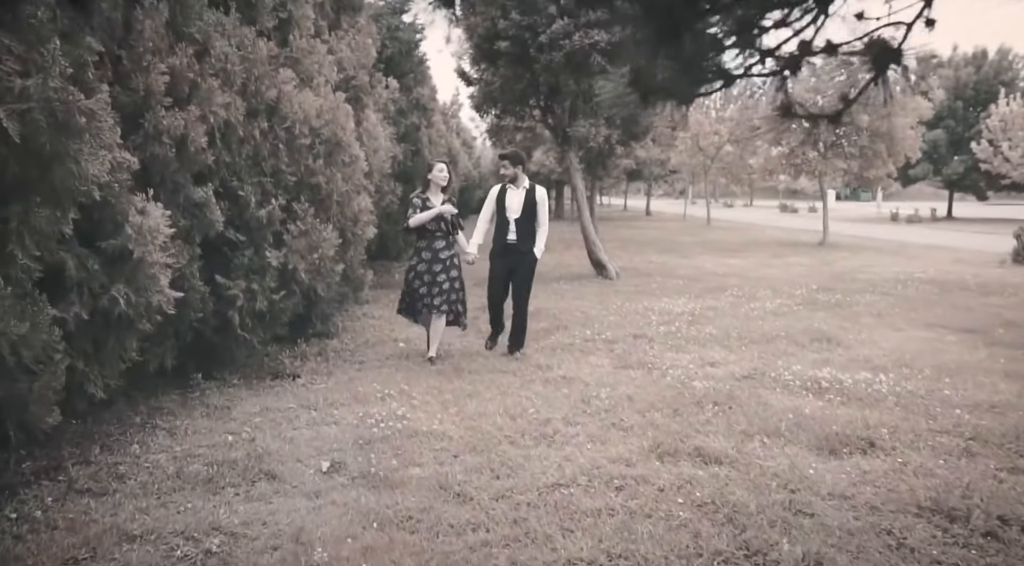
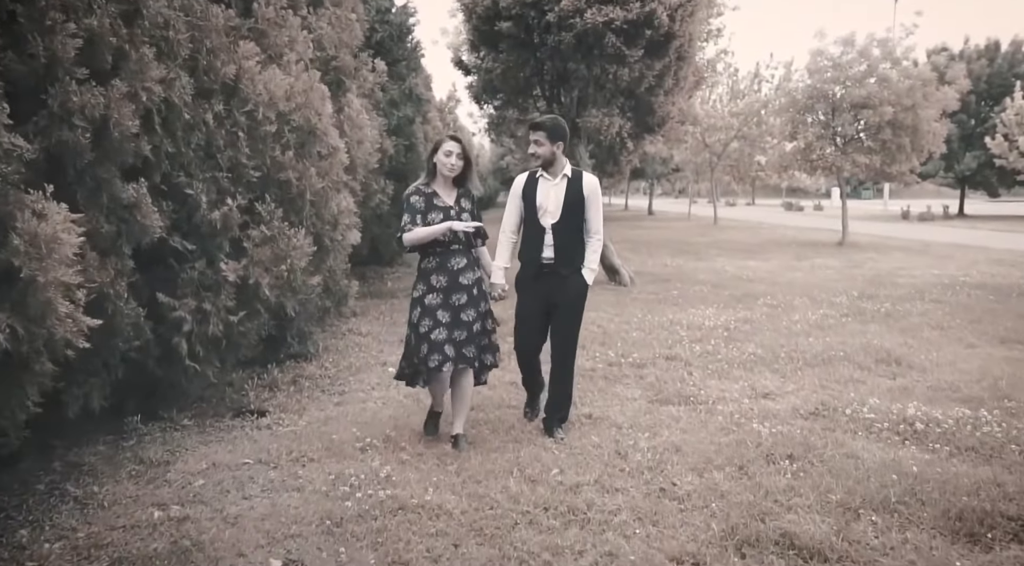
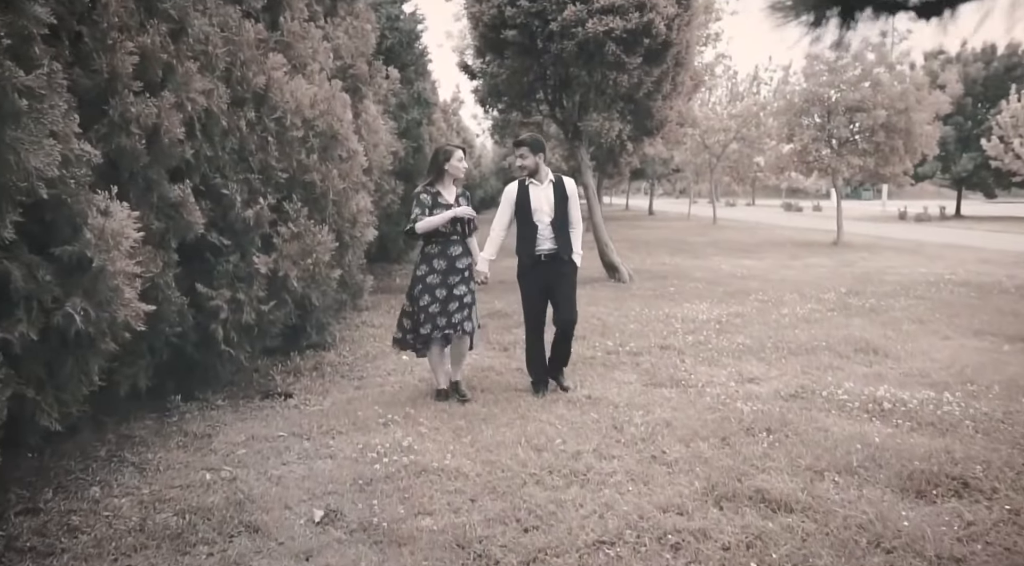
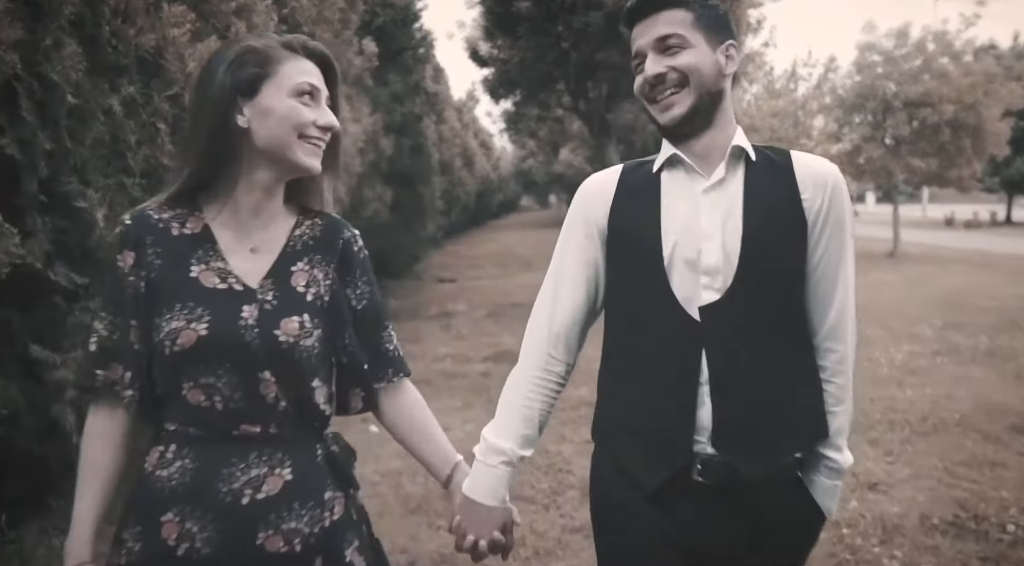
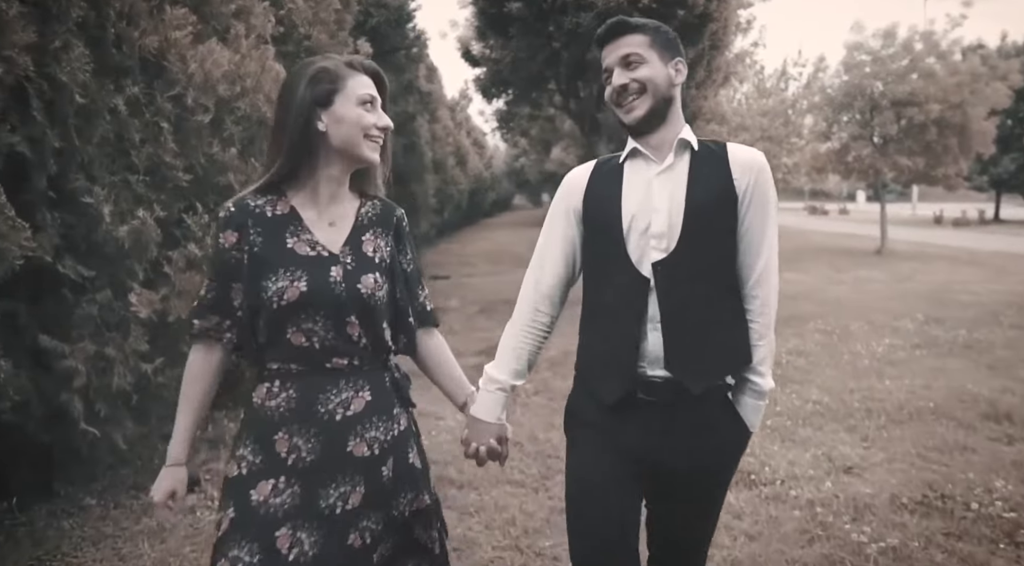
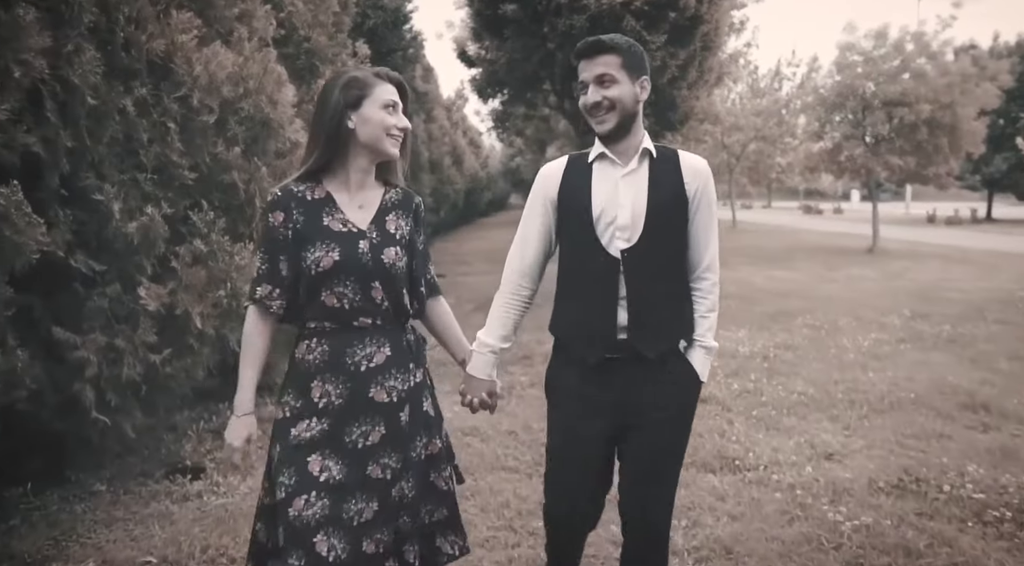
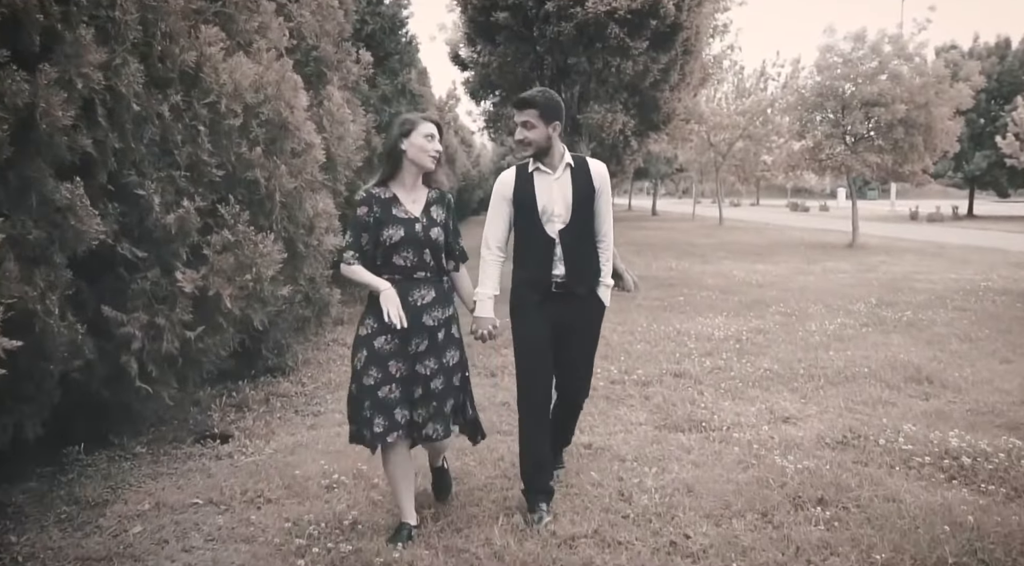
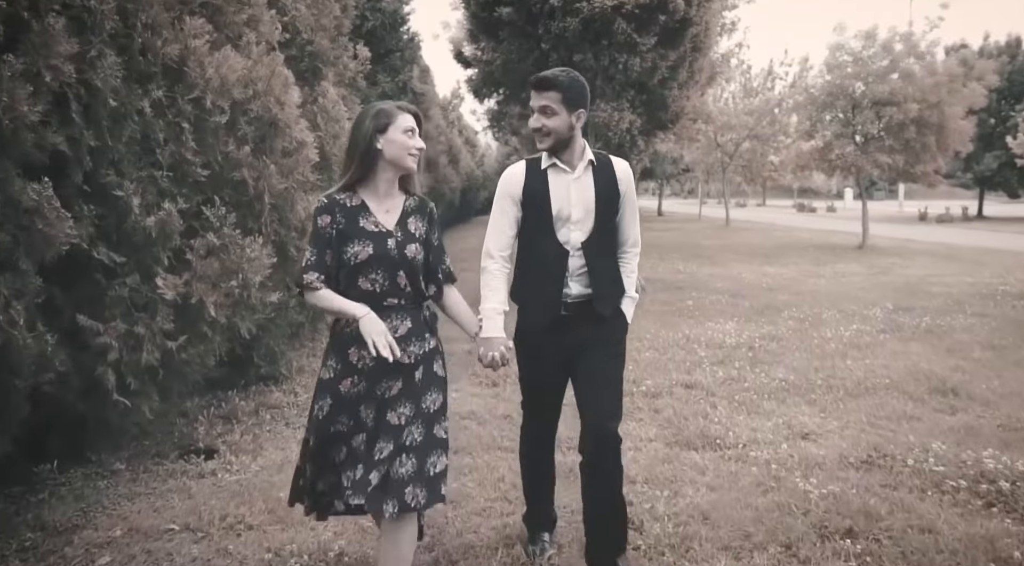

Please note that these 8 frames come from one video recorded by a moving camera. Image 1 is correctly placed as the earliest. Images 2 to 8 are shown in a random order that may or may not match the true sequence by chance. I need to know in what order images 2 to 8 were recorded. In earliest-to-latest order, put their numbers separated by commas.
3, 2, 7, 8, 6, 5, 4
